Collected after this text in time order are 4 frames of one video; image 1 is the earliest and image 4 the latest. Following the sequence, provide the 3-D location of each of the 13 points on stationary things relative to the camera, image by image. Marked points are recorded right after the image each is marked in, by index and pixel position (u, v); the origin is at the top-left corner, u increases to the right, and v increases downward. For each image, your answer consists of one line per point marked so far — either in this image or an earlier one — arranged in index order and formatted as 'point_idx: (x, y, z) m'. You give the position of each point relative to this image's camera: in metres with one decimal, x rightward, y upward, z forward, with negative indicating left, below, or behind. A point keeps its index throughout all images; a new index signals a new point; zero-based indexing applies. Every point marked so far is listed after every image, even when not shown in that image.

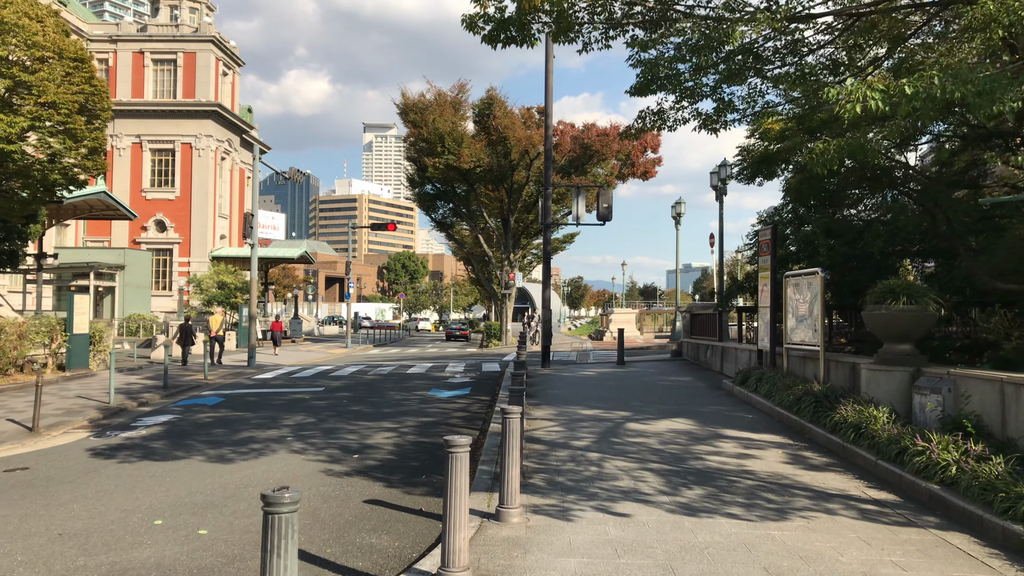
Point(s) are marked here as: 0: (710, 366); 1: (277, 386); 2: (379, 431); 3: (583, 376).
0: (+4.1, -1.6, +17.5) m
1: (-4.8, -2.0, +17.2) m
2: (-1.7, -1.9, +11.0) m
3: (+1.4, -1.7, +16.7) m
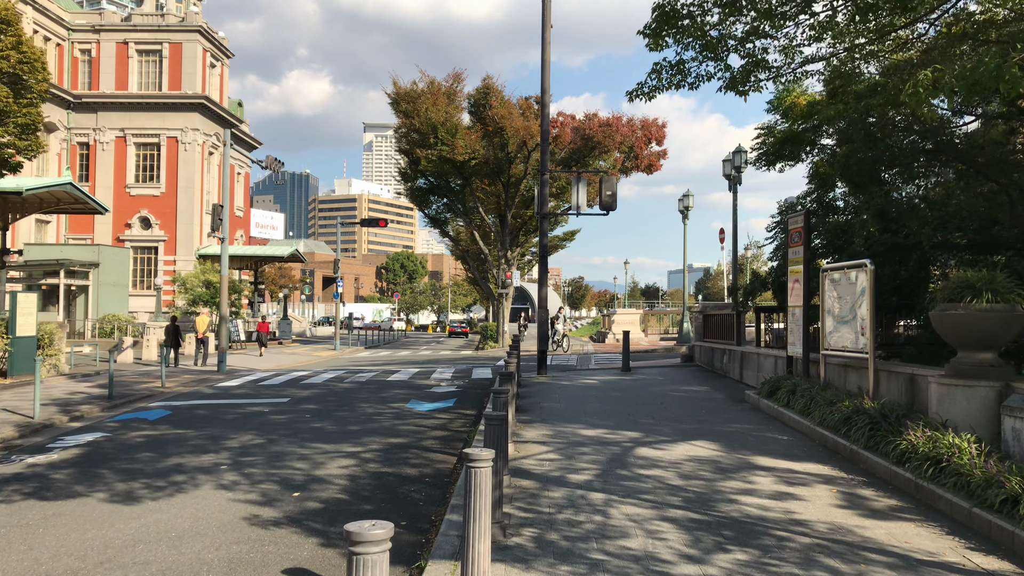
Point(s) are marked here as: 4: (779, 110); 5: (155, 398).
0: (+3.9, -1.5, +15.5) m
1: (-4.9, -1.9, +15.3) m
2: (-1.9, -1.8, +9.0) m
3: (+1.3, -1.7, +14.7) m
4: (+5.0, +3.3, +16.0) m
5: (-6.2, -1.9, +14.9) m
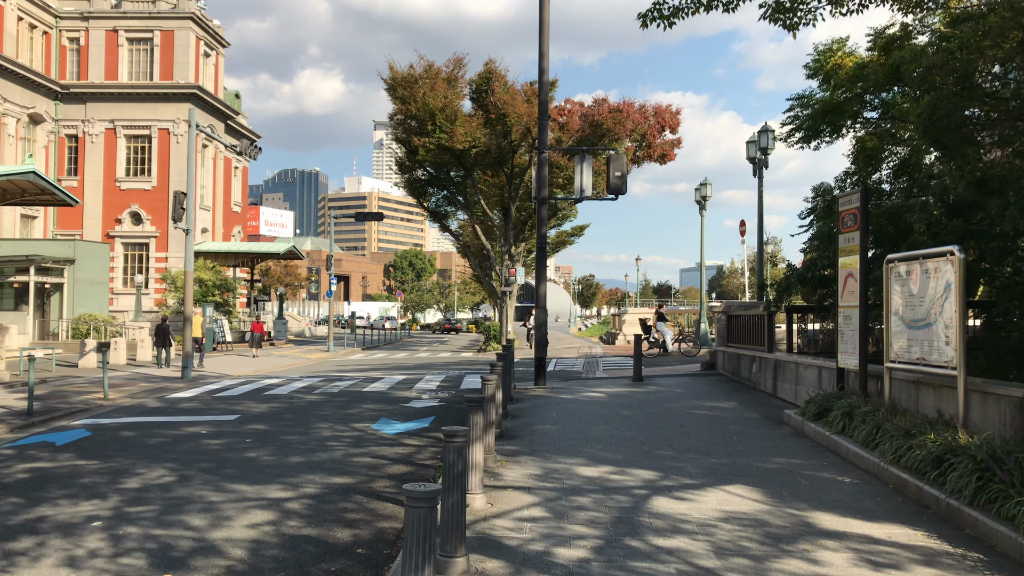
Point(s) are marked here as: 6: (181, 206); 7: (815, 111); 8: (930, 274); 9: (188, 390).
0: (+3.8, -1.5, +13.2) m
1: (-5.0, -1.9, +13.1) m
2: (-2.1, -1.8, +6.8) m
3: (+1.1, -1.6, +12.5) m
4: (+4.9, +3.4, +13.7) m
5: (-6.4, -1.9, +12.8) m
6: (-7.2, +1.8, +18.6) m
7: (+4.9, +2.9, +13.9) m
8: (+3.9, +0.1, +7.9) m
9: (-6.1, -1.9, +16.1) m
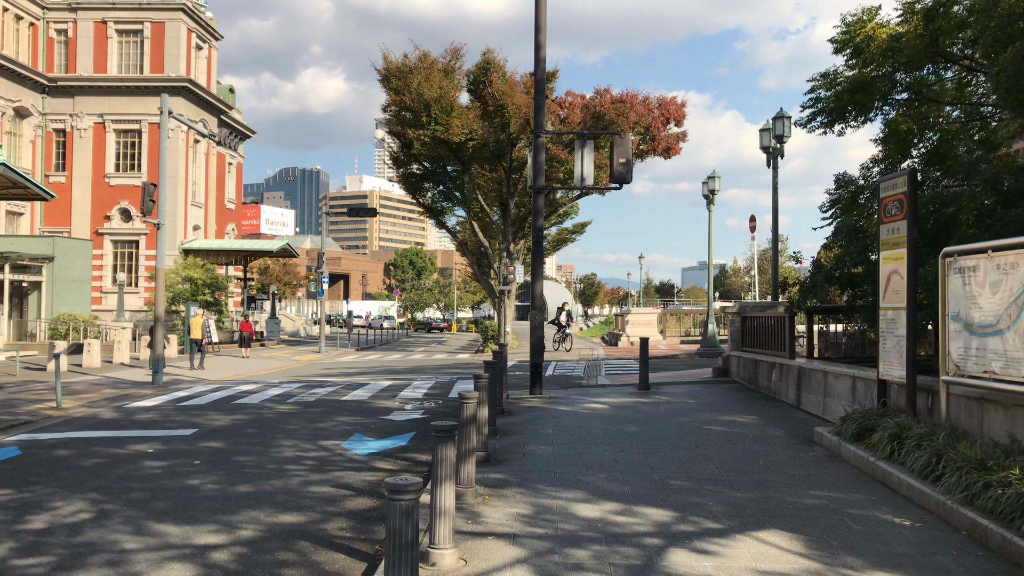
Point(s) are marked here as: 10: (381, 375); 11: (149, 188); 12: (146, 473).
0: (+3.7, -1.5, +11.8) m
1: (-5.1, -1.9, +11.8) m
2: (-2.2, -1.7, +5.5) m
3: (+1.0, -1.6, +11.1) m
4: (+4.8, +3.4, +12.3) m
5: (-6.5, -1.9, +11.4) m
6: (-7.3, +1.8, +17.2) m
7: (+4.8, +2.9, +12.5) m
8: (+3.7, +0.1, +6.5) m
9: (-6.2, -1.9, +14.8) m
10: (-3.1, -2.0, +20.1) m
11: (-7.3, +2.0, +17.3) m
12: (-3.6, -1.8, +8.3) m
